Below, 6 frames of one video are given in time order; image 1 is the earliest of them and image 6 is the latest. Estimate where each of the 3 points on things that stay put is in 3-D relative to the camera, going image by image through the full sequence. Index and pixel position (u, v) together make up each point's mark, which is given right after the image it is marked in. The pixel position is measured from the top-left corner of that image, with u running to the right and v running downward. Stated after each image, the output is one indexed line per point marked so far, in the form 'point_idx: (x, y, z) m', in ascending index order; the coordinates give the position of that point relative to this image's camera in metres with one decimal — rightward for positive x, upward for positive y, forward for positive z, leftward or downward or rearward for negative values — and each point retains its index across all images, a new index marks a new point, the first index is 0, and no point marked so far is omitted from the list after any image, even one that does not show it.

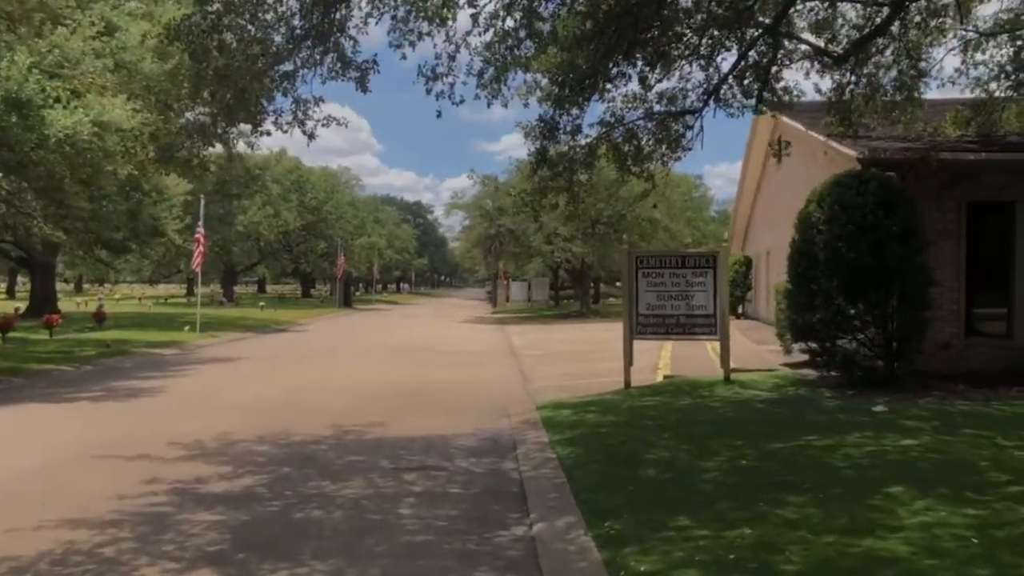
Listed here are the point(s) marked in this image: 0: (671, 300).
0: (+2.7, -0.2, +13.9) m
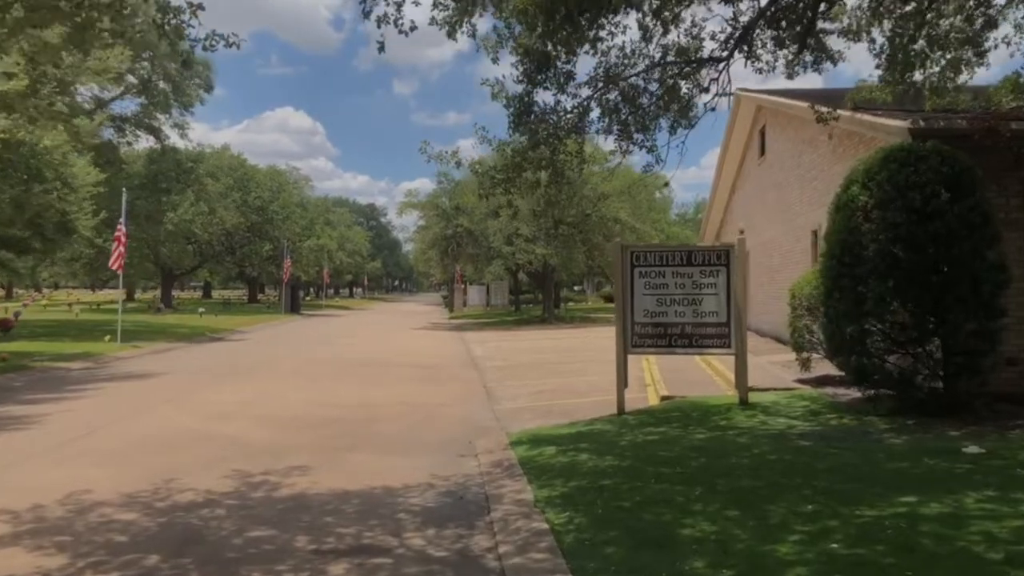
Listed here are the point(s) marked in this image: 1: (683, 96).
0: (+2.2, -0.2, +11.3) m
1: (+2.0, +2.3, +9.9) m
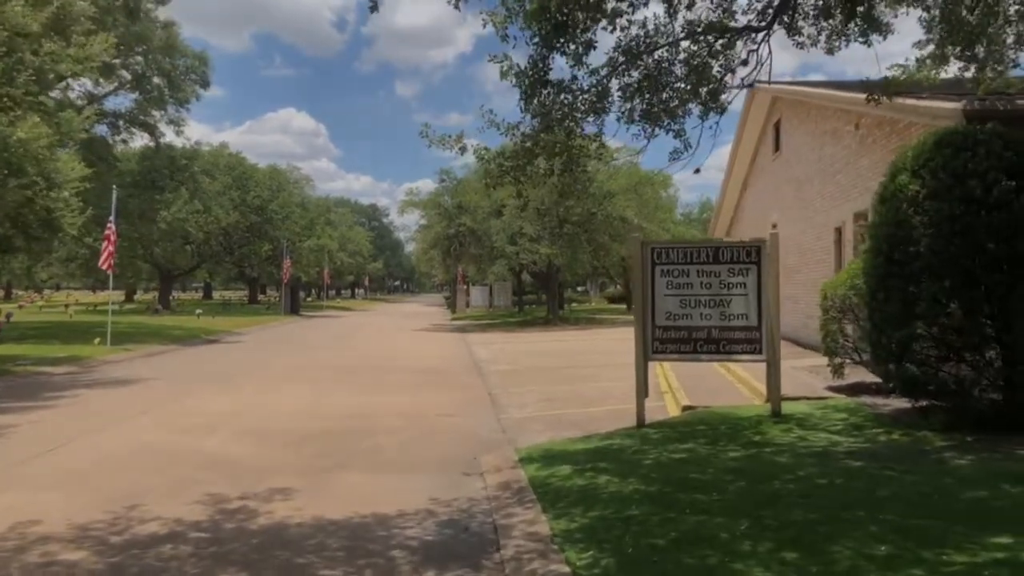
0: (+2.3, -0.2, +10.3) m
1: (+2.1, +2.3, +8.9) m
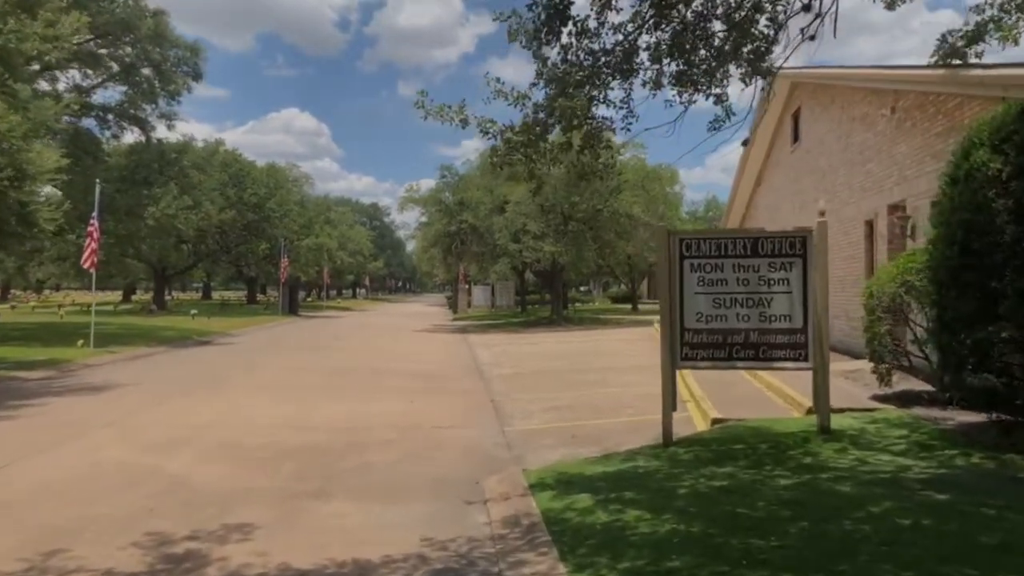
0: (+2.4, -0.2, +8.9) m
1: (+2.2, +2.3, +7.5) m
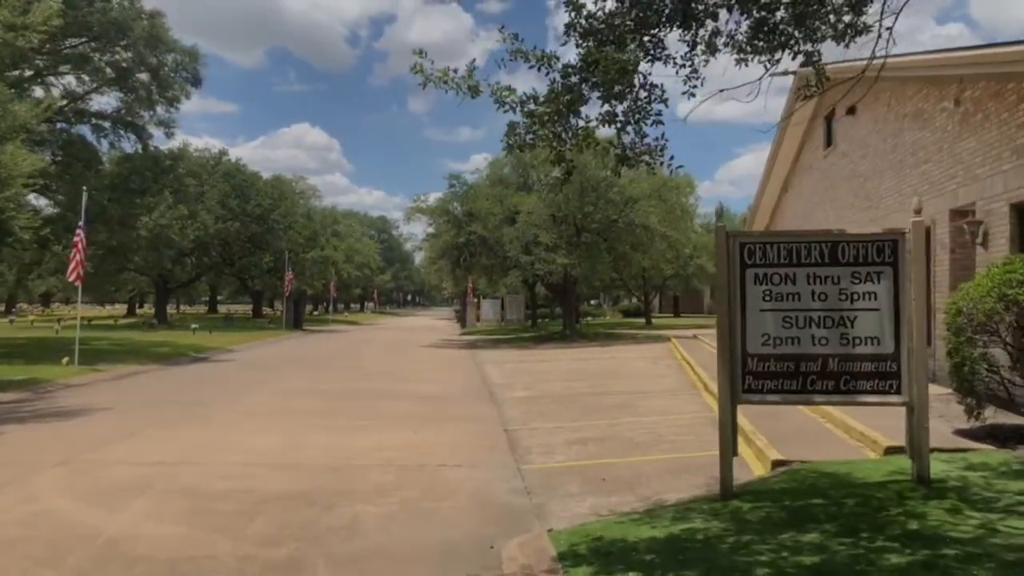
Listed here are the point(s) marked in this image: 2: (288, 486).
0: (+2.6, -0.4, +7.2) m
1: (+2.4, +2.2, +5.9) m
2: (-2.4, -2.1, +9.1) m
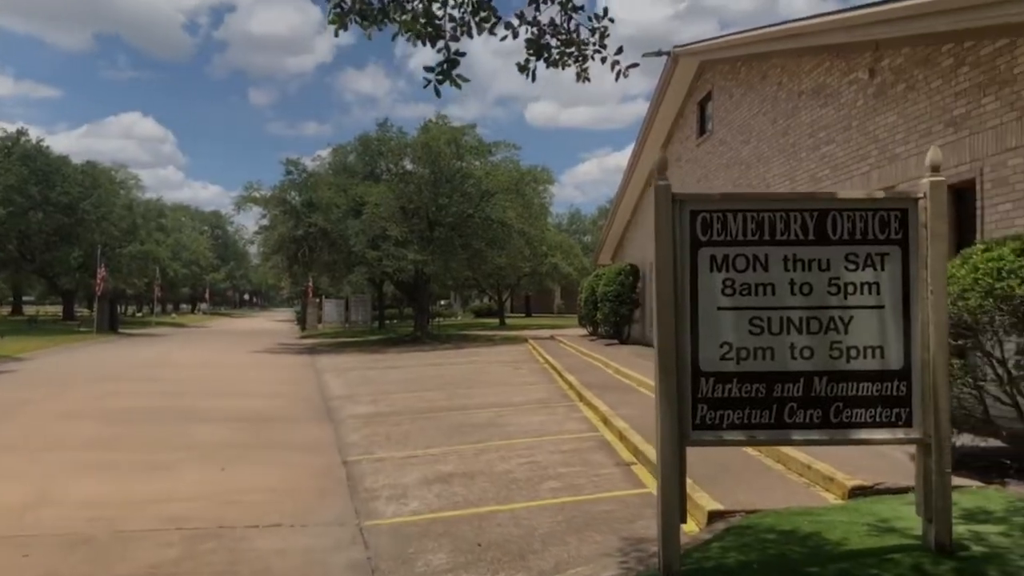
0: (+1.7, -0.3, +5.0) m
1: (+1.7, +2.3, +3.6) m
2: (-3.6, -2.1, +5.9) m
